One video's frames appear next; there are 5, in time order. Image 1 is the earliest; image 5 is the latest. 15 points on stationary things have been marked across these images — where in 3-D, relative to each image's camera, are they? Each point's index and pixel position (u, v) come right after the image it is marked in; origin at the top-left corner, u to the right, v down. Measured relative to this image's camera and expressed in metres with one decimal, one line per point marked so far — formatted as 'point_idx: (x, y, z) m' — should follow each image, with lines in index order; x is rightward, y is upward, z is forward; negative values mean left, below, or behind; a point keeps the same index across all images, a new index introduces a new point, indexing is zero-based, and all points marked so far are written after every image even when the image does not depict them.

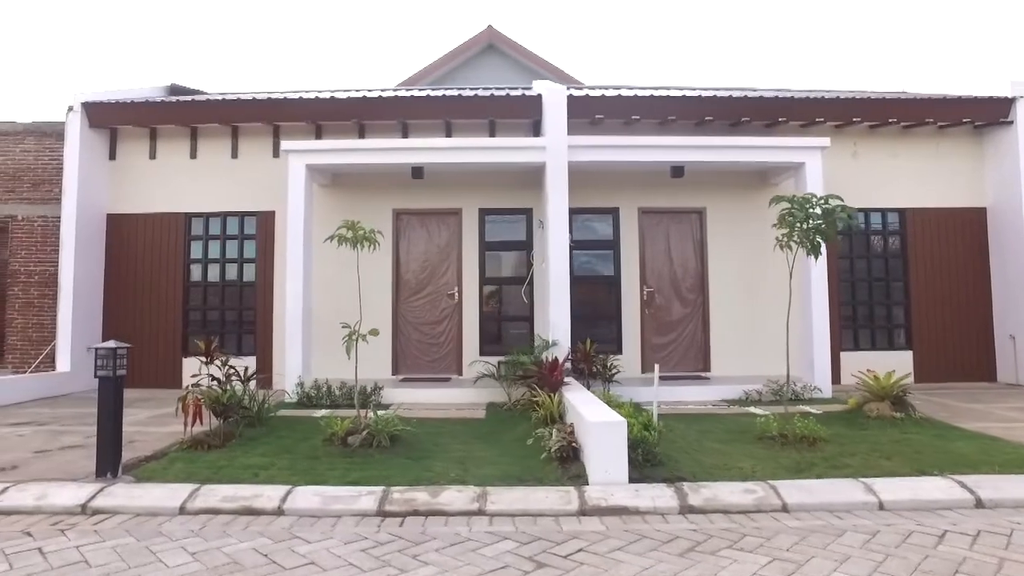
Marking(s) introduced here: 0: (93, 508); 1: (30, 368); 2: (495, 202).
0: (-2.8, -1.5, +4.3) m
1: (-7.1, -1.2, +9.7) m
2: (-0.2, +1.3, +9.9) m
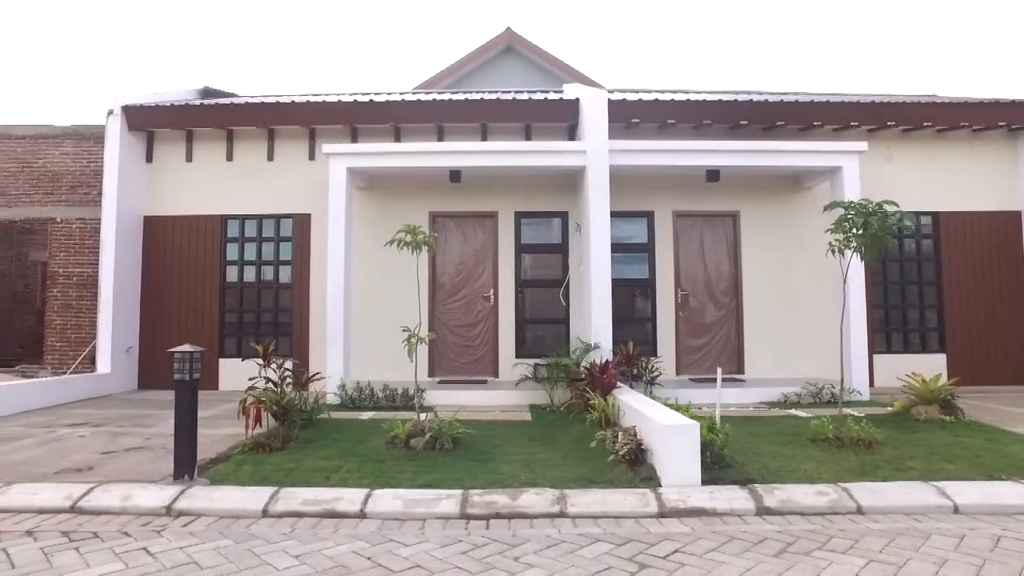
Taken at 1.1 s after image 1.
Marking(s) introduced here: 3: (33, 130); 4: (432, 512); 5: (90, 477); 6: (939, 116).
0: (-2.2, -1.5, +4.4) m
1: (-6.6, -1.2, +9.8) m
2: (+0.3, +1.2, +9.9) m
3: (-7.3, +2.4, +10.1) m
4: (-0.5, -1.5, +4.3) m
5: (-3.2, -1.4, +5.0) m
6: (+6.1, +2.5, +9.4) m
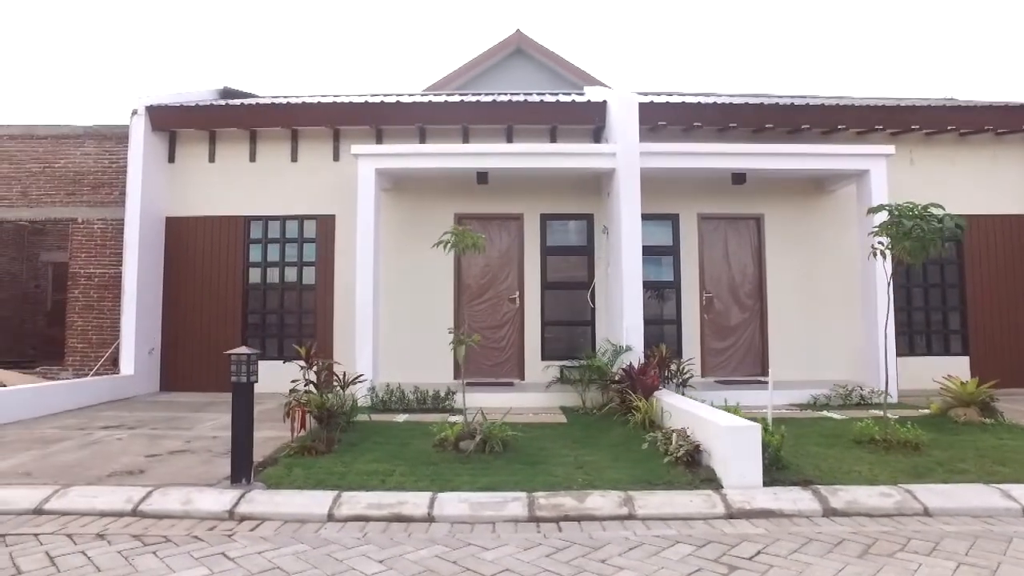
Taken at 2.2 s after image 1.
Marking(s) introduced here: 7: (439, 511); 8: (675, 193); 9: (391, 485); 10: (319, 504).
0: (-1.8, -1.5, +4.3) m
1: (-6.2, -1.2, +9.7) m
2: (+0.7, +1.2, +9.9) m
3: (-7.0, +2.4, +10.0) m
4: (-0.1, -1.5, +4.3) m
5: (-2.7, -1.4, +4.9) m
6: (+6.5, +2.4, +9.5) m
7: (-0.5, -1.5, +4.3) m
8: (+2.5, +1.4, +9.9) m
9: (-0.9, -1.5, +5.0) m
10: (-1.3, -1.5, +4.5) m
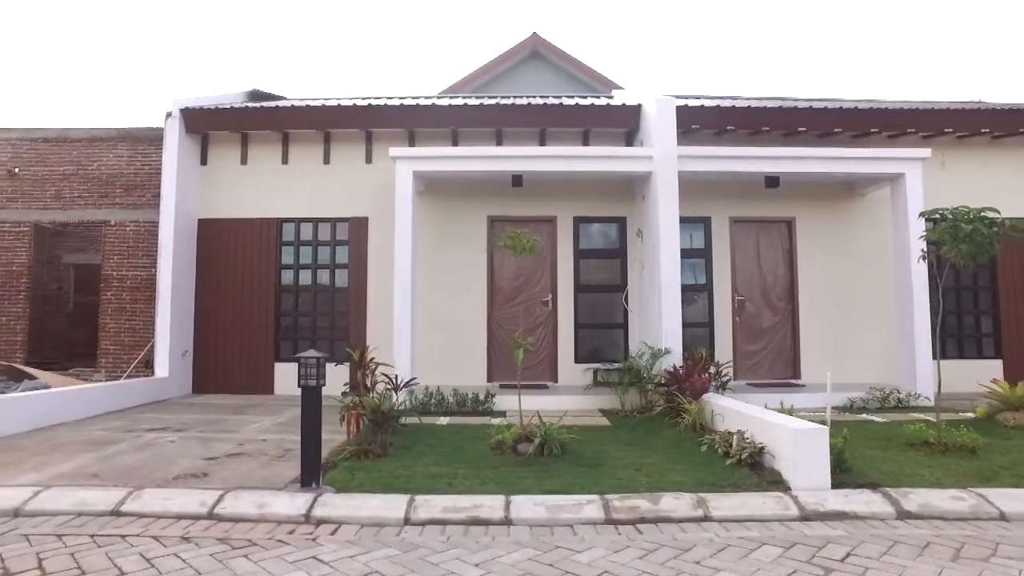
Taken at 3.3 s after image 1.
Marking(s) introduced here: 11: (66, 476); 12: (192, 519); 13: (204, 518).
0: (-1.3, -1.5, +4.4) m
1: (-5.7, -1.3, +9.7) m
2: (+1.2, +1.2, +9.9) m
3: (-6.5, +2.4, +10.0) m
4: (+0.4, -1.5, +4.3) m
5: (-2.2, -1.5, +4.9) m
6: (+7.0, +2.4, +9.5) m
7: (0.0, -1.5, +4.4) m
8: (+2.9, +1.4, +10.0) m
9: (-0.4, -1.5, +5.0) m
10: (-0.8, -1.5, +4.5) m
11: (-3.4, -1.5, +5.1) m
12: (-2.1, -1.5, +4.4) m
13: (-2.0, -1.5, +4.4) m
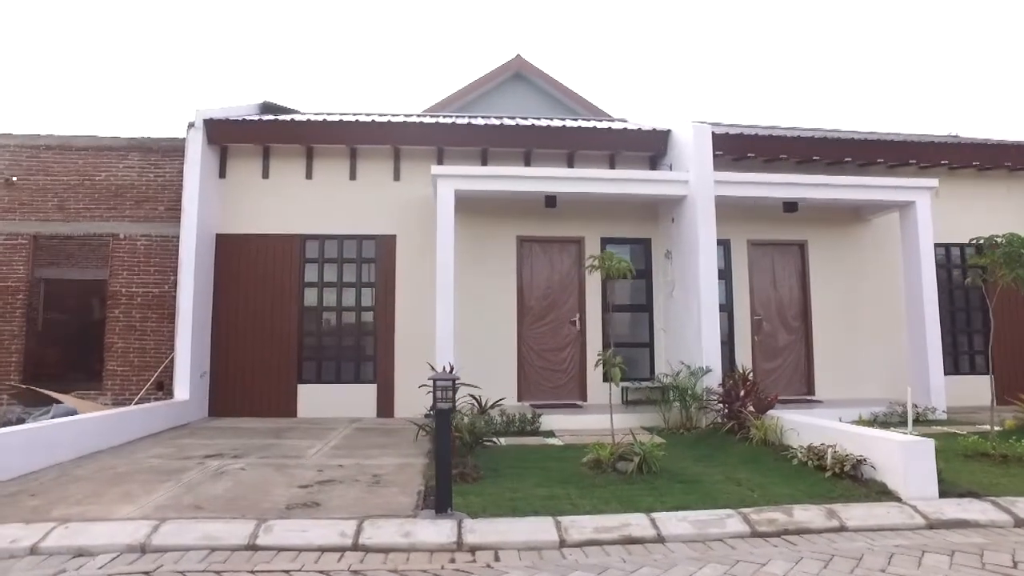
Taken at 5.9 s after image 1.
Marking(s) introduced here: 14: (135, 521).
0: (-0.3, -1.6, +4.2) m
1: (-5.2, -1.5, +9.1) m
2: (+1.6, +0.9, +10.1) m
3: (-6.0, +2.1, +9.4) m
4: (+1.4, -1.6, +4.4) m
5: (-1.3, -1.6, +4.7) m
6: (+7.4, +2.0, +10.3) m
7: (+1.0, -1.6, +4.4) m
8: (+3.4, +1.1, +10.3) m
9: (+0.5, -1.7, +4.9) m
10: (+0.2, -1.6, +4.4) m
11: (-2.5, -1.6, +4.7) m
12: (-1.1, -1.6, +4.2) m
13: (-1.0, -1.6, +4.2) m
14: (-2.5, -1.6, +4.4) m
